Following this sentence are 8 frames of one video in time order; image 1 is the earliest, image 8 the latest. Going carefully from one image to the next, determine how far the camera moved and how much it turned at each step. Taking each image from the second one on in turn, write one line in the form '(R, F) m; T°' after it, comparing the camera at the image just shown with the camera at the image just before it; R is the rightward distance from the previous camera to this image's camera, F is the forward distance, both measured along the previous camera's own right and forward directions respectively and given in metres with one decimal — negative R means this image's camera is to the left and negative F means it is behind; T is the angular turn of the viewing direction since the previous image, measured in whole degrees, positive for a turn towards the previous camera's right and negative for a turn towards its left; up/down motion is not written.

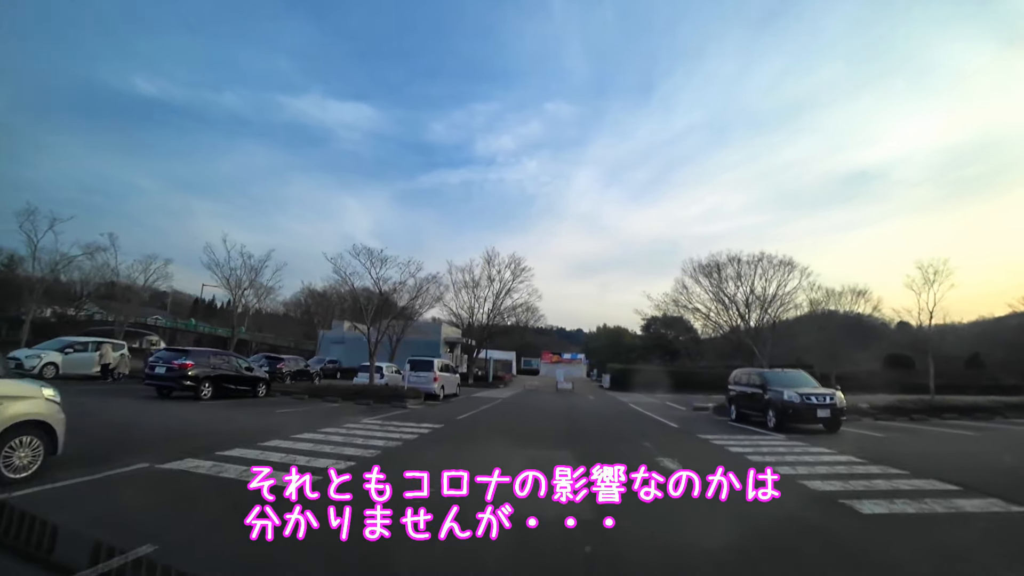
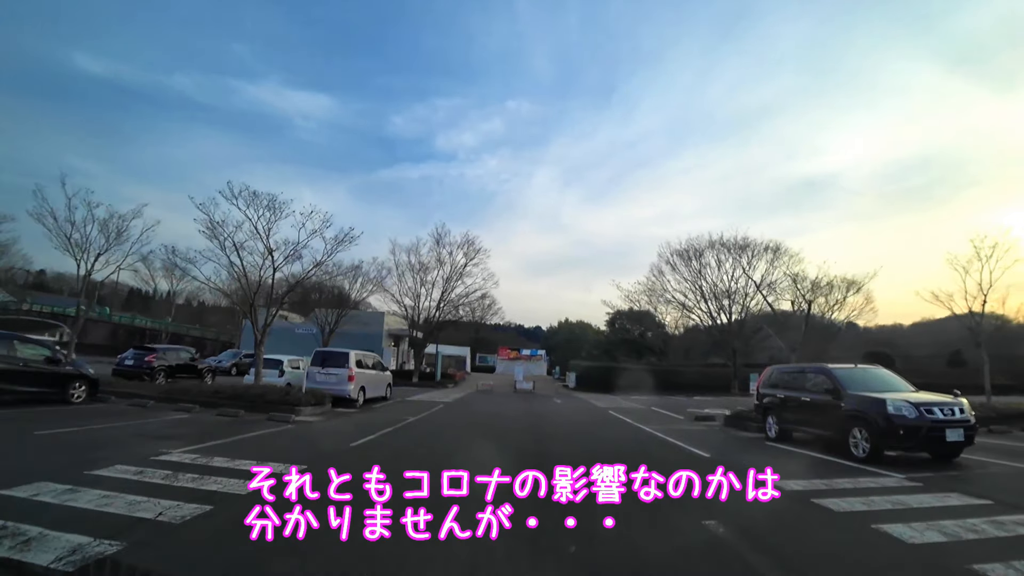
(+0.2, +2.5) m; +4°
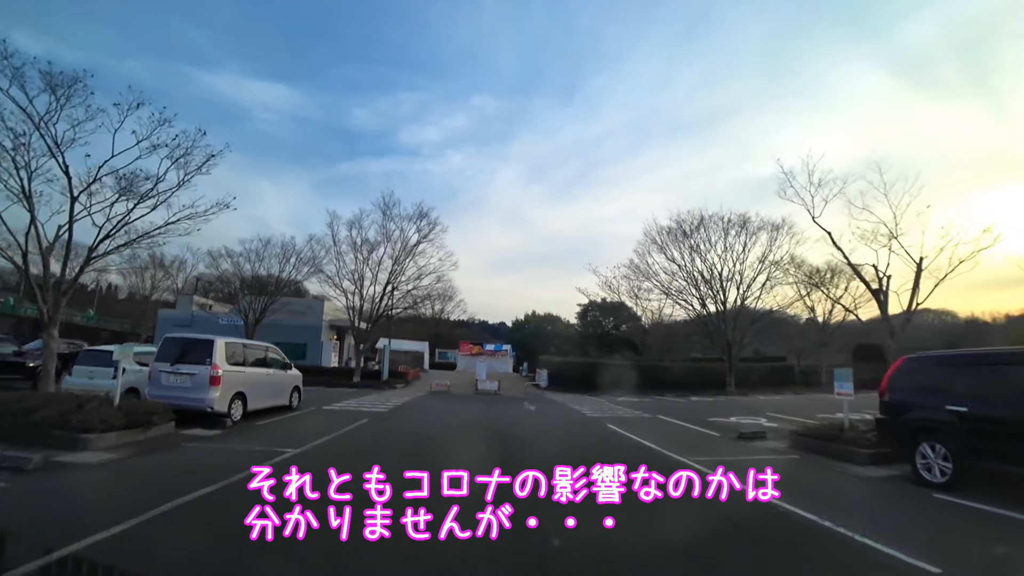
(0.0, +2.4) m; +4°
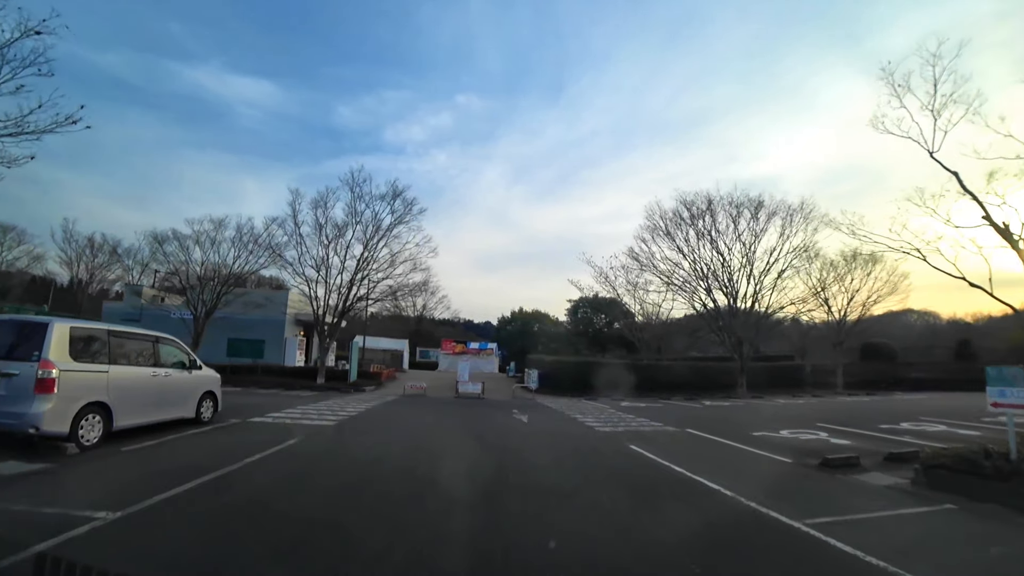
(0.0, +1.5) m; +1°
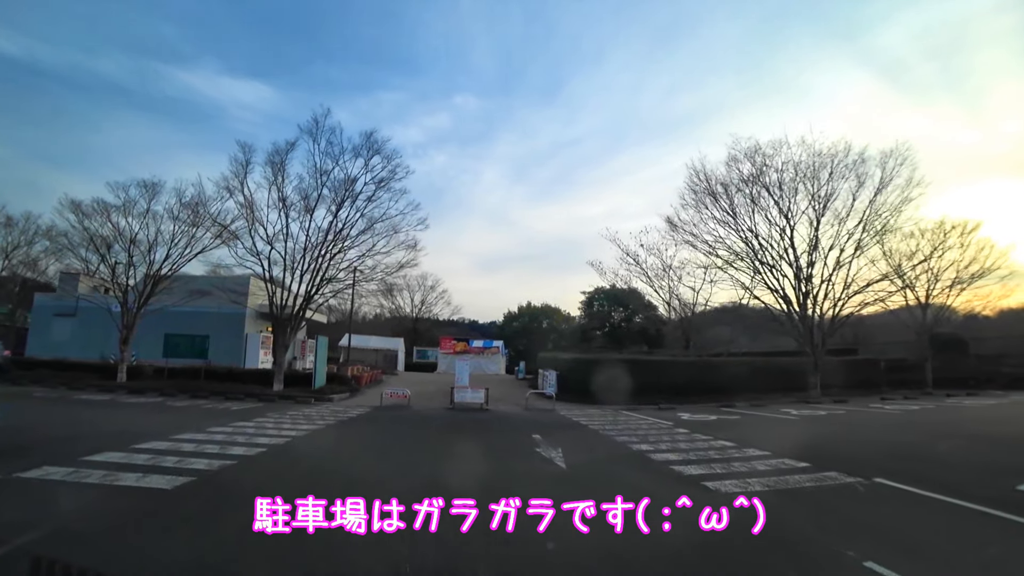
(-0.1, +2.5) m; 0°
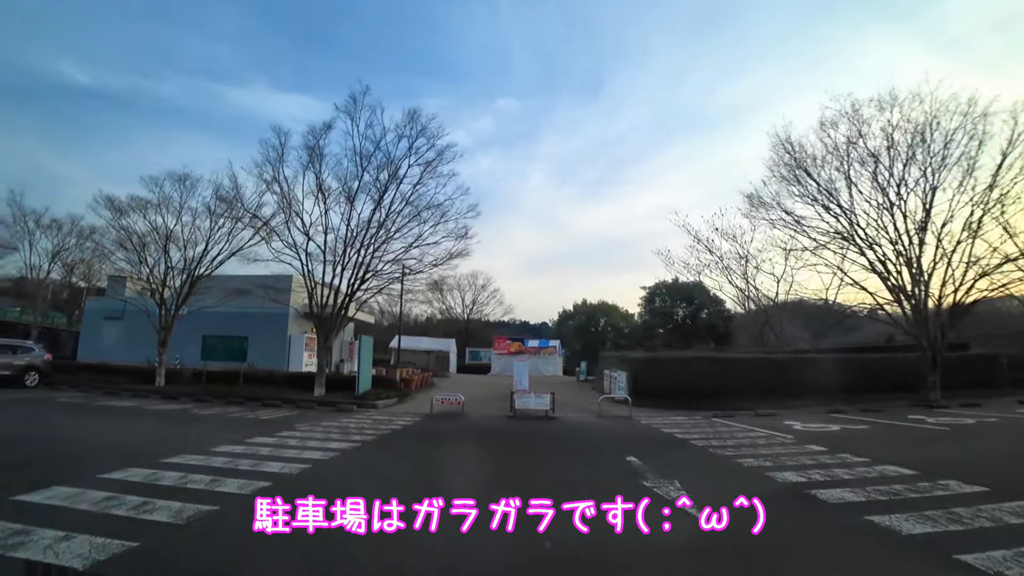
(-0.2, +1.0) m; -5°
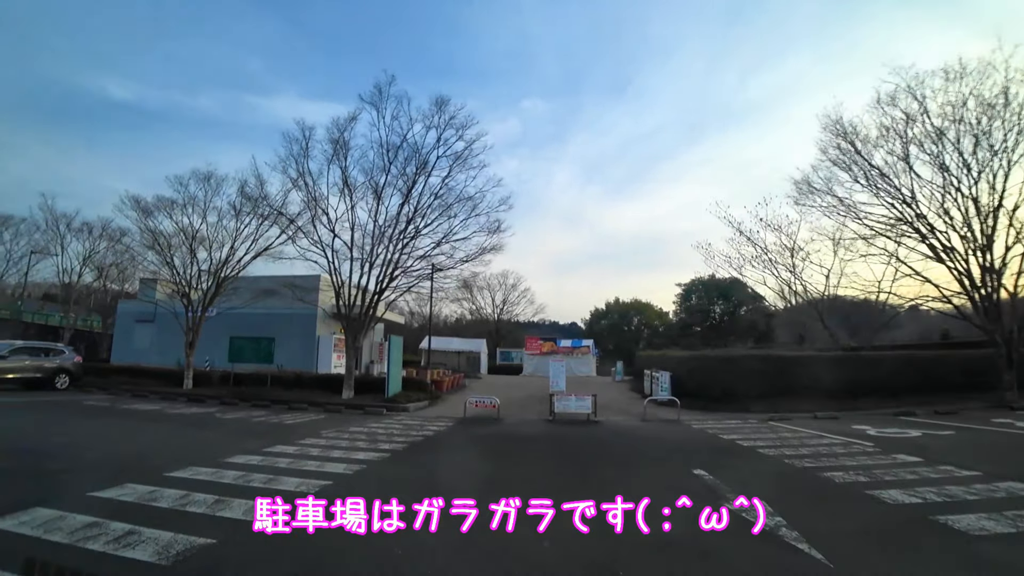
(-0.1, +0.4) m; -3°
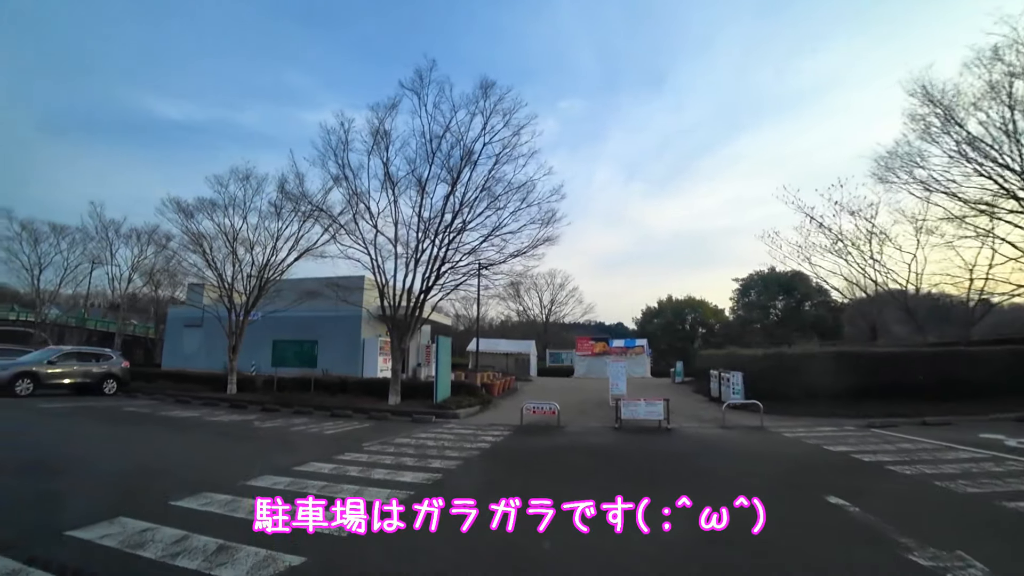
(-0.1, +0.6) m; -4°
